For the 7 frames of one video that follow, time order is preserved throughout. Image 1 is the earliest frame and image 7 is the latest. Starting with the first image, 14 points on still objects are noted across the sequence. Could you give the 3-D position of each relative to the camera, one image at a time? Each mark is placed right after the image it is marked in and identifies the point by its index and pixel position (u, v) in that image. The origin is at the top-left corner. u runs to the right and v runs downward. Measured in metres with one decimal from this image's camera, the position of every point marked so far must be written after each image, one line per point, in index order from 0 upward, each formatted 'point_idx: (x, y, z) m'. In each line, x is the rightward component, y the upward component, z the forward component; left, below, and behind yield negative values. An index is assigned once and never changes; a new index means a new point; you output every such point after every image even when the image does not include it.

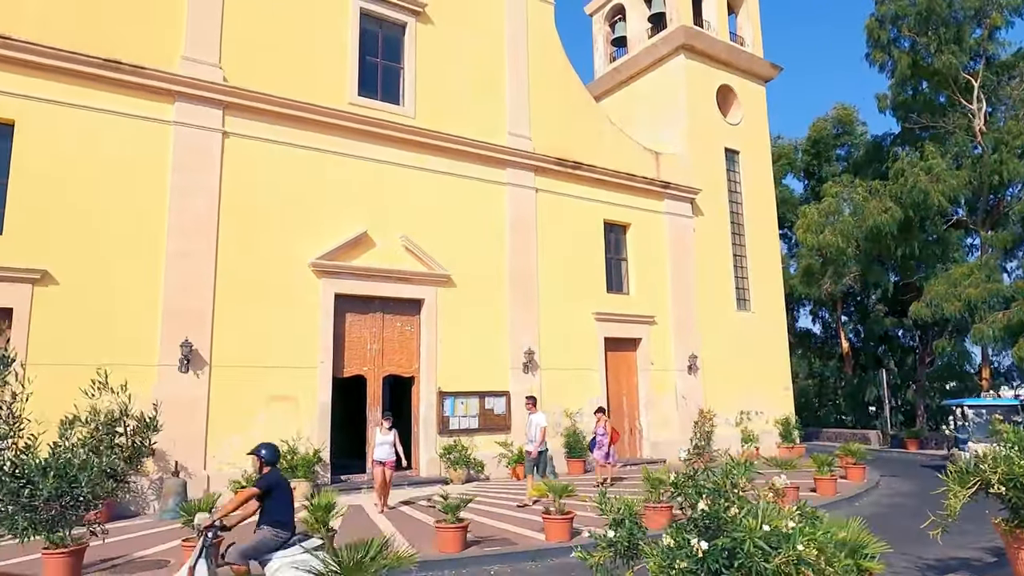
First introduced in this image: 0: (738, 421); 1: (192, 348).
0: (+5.3, -3.1, +16.1) m
1: (-4.6, -0.9, +10.0) m
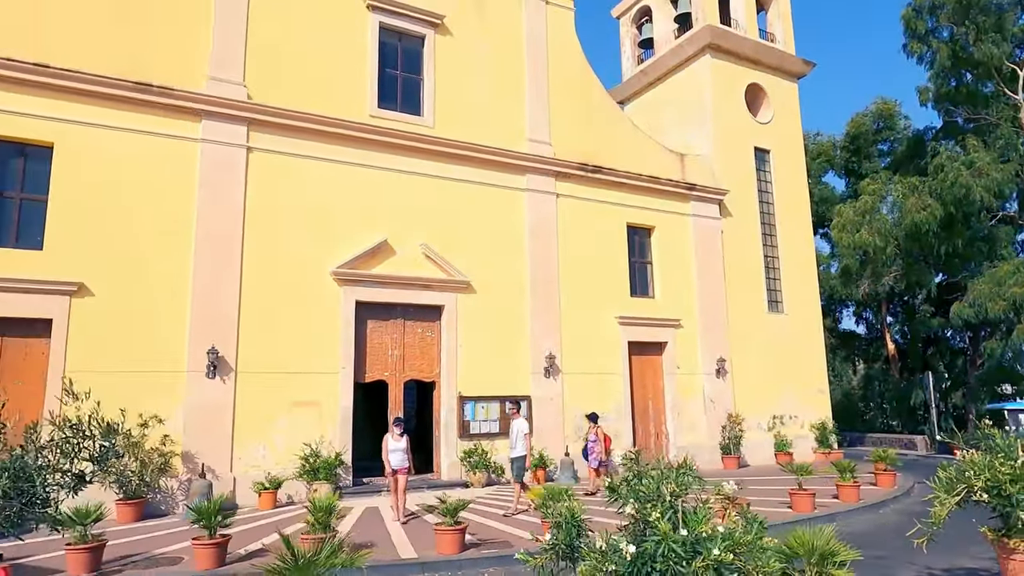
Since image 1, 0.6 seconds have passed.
0: (+5.9, -3.2, +15.8) m
1: (-4.4, -1.0, +10.4) m
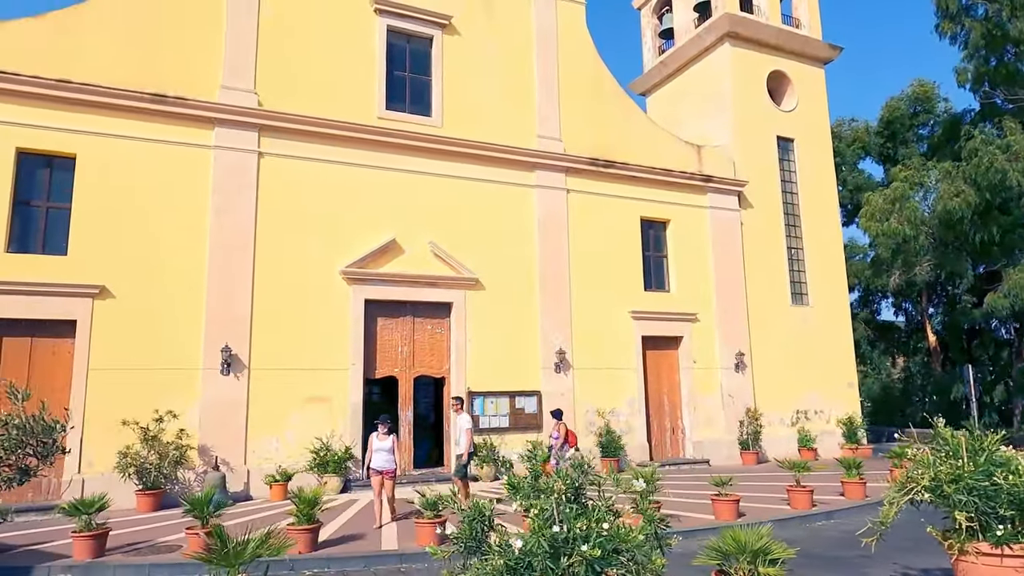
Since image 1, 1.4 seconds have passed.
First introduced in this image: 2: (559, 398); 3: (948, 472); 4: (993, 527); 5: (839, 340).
0: (+6.3, -3.0, +15.5) m
1: (-4.4, -1.0, +10.9) m
2: (+0.9, -2.1, +13.1) m
3: (+2.9, -1.2, +4.6) m
4: (+3.1, -1.6, +4.5) m
5: (+7.8, -1.3, +16.5) m
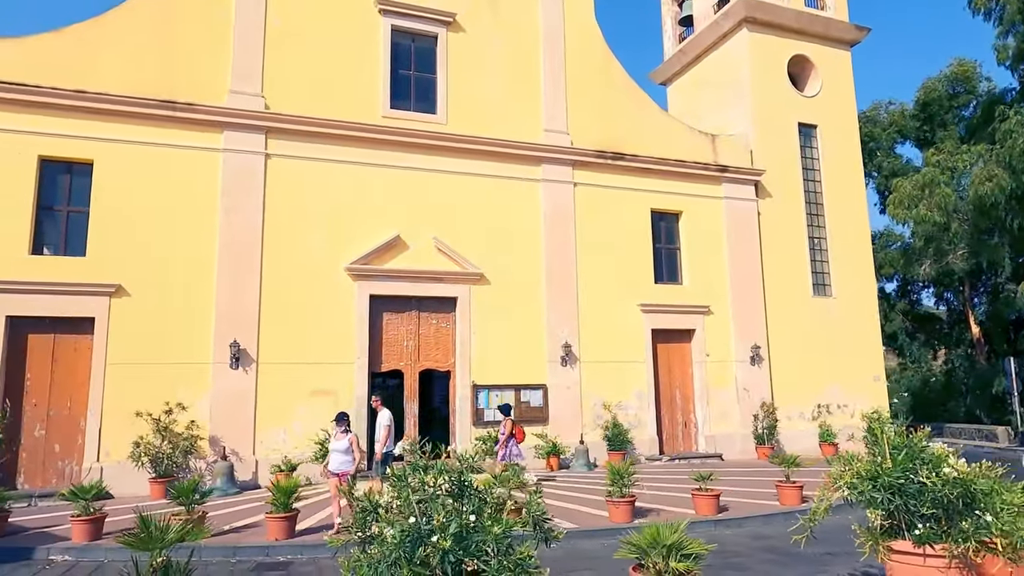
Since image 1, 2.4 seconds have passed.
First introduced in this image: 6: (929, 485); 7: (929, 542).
0: (+6.6, -2.8, +15.1) m
1: (-4.5, -1.0, +11.3) m
2: (+1.0, -2.0, +13.2) m
3: (+2.3, -1.2, +4.5) m
4: (+2.5, -1.5, +4.4) m
5: (+8.2, -1.0, +16.0) m
6: (+2.6, -1.2, +4.3) m
7: (+2.6, -1.6, +4.3) m
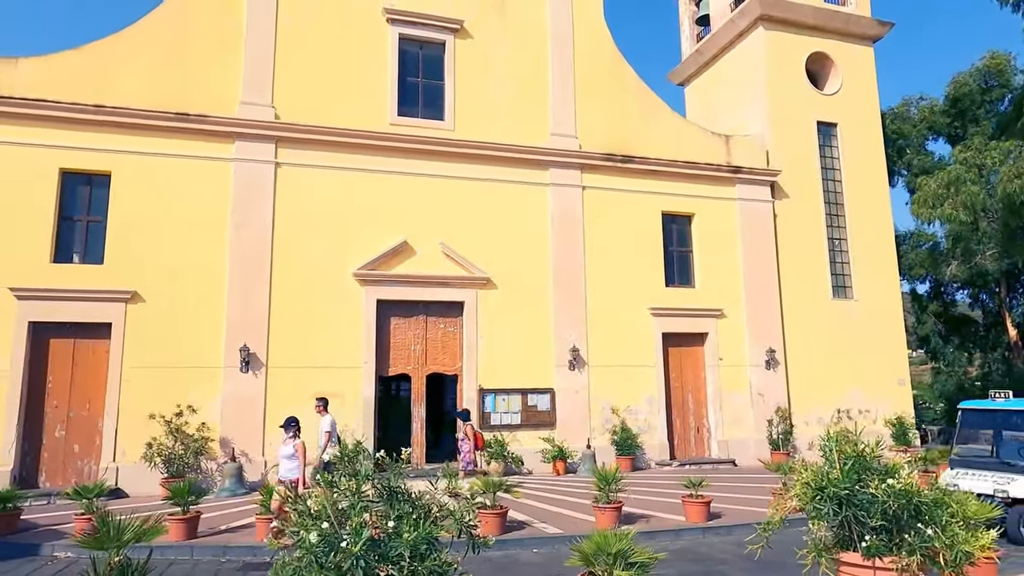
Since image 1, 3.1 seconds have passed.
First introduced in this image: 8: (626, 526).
0: (+6.9, -2.9, +14.8) m
1: (-4.4, -1.1, +11.6) m
2: (+1.2, -2.0, +13.1) m
3: (+2.0, -1.2, +4.4) m
4: (+2.2, -1.6, +4.3) m
5: (+8.5, -1.1, +15.6) m
6: (+2.2, -1.3, +4.2) m
7: (+2.2, -1.6, +4.2) m
8: (+1.3, -2.7, +7.8) m
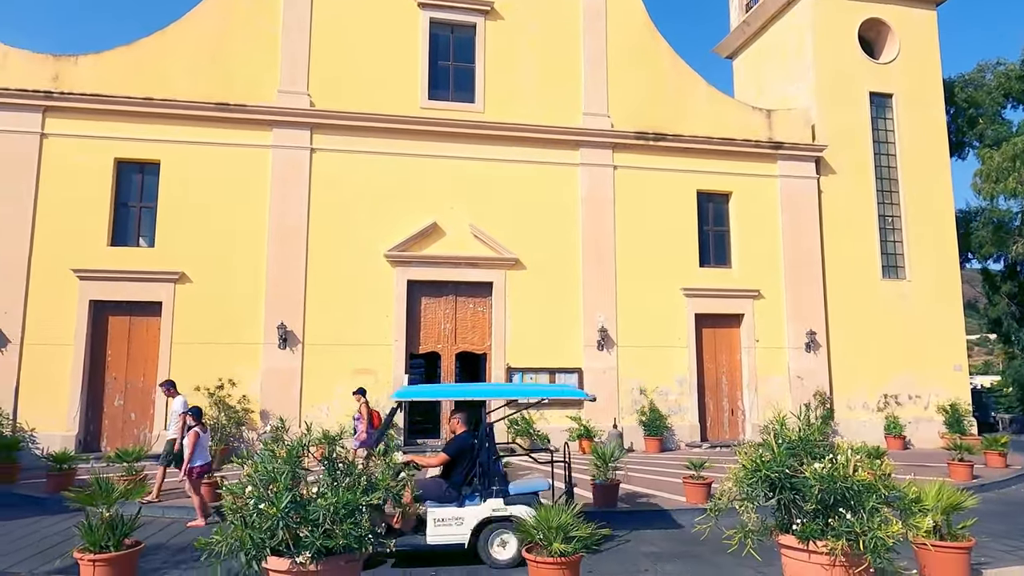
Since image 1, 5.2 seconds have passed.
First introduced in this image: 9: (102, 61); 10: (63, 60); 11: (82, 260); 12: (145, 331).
0: (+7.6, -2.4, +14.2) m
1: (-4.0, -0.7, +12.3) m
2: (+1.7, -1.7, +13.2) m
3: (+1.6, -1.1, +4.4) m
4: (+1.8, -1.4, +4.3) m
5: (+9.3, -0.7, +14.8) m
6: (+1.8, -1.2, +4.2) m
7: (+1.8, -1.5, +4.2) m
8: (+1.3, -2.5, +7.9) m
9: (-7.3, +4.1, +12.3) m
10: (-7.9, +4.0, +12.2) m
11: (-7.4, +0.5, +11.8) m
12: (-6.5, -0.7, +12.1) m
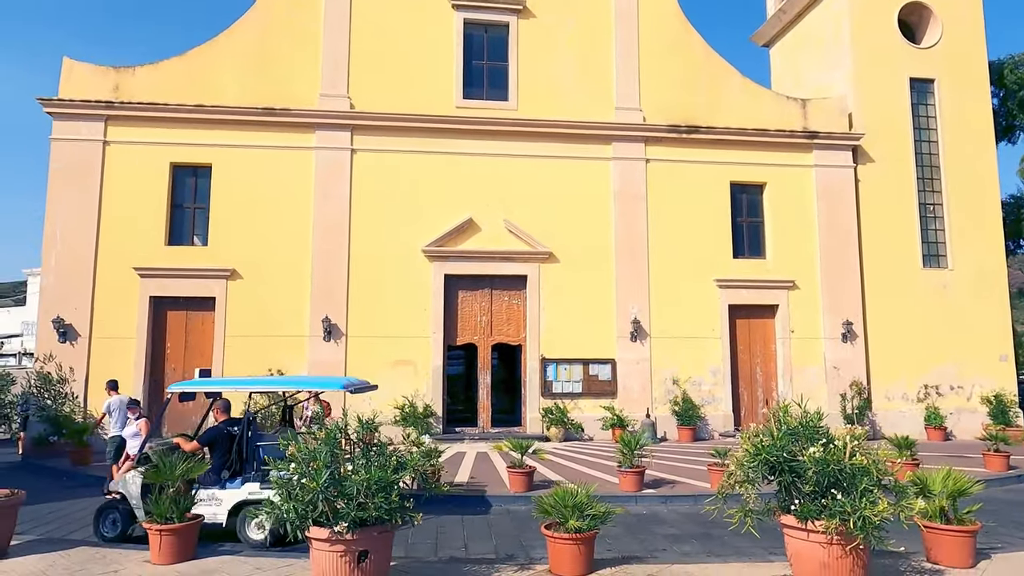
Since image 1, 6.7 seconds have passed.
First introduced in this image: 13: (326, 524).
0: (+8.3, -2.2, +14.1) m
1: (-3.4, -0.6, +12.9) m
2: (+2.4, -1.5, +13.4) m
3: (+1.7, -1.1, +4.7) m
4: (+1.8, -1.4, +4.5) m
5: (+10.0, -0.4, +14.5) m
6: (+1.9, -1.1, +4.4) m
7: (+1.9, -1.5, +4.4) m
8: (+1.6, -2.4, +8.2) m
9: (-6.7, +4.1, +13.1) m
10: (-7.3, +4.1, +13.0) m
11: (-6.8, +0.5, +12.6) m
12: (-5.8, -0.7, +12.8) m
13: (-1.2, -1.5, +4.5) m
